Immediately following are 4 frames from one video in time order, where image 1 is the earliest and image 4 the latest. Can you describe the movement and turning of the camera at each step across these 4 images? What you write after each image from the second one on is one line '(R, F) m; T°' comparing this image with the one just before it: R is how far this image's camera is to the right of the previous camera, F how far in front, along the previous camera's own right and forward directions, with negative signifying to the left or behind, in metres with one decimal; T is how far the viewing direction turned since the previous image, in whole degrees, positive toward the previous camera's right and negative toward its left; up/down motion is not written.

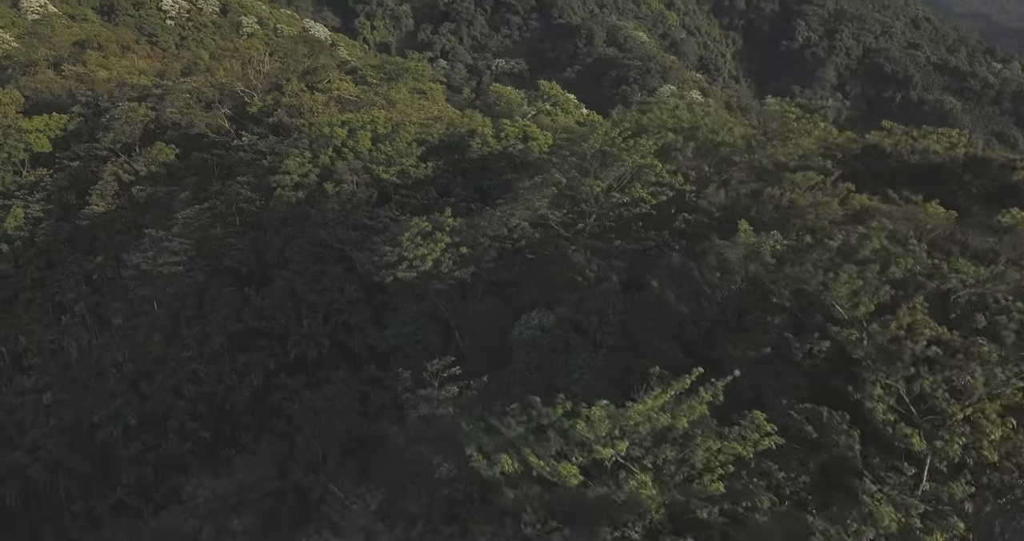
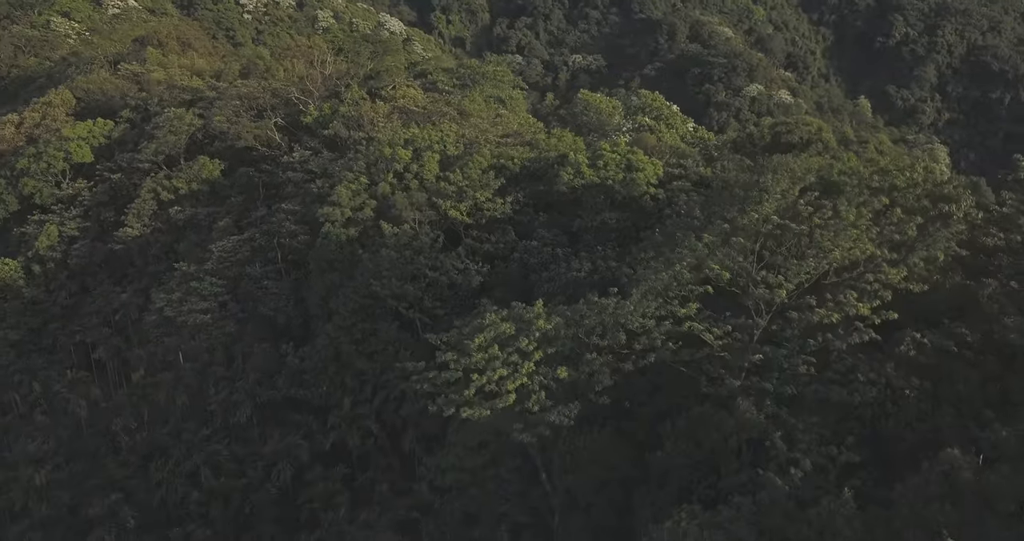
(-0.7, +4.3) m; -5°
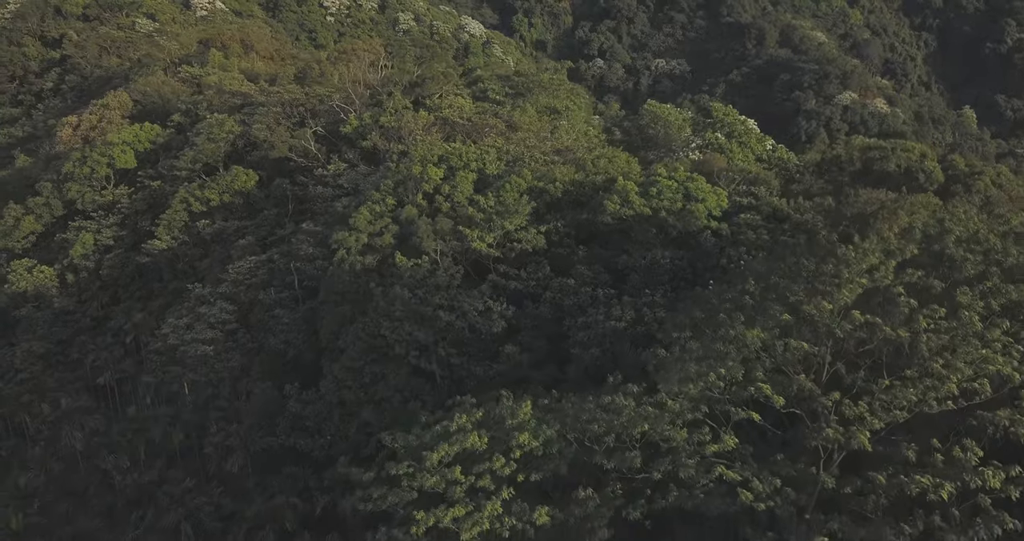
(+0.9, +2.4) m; -6°
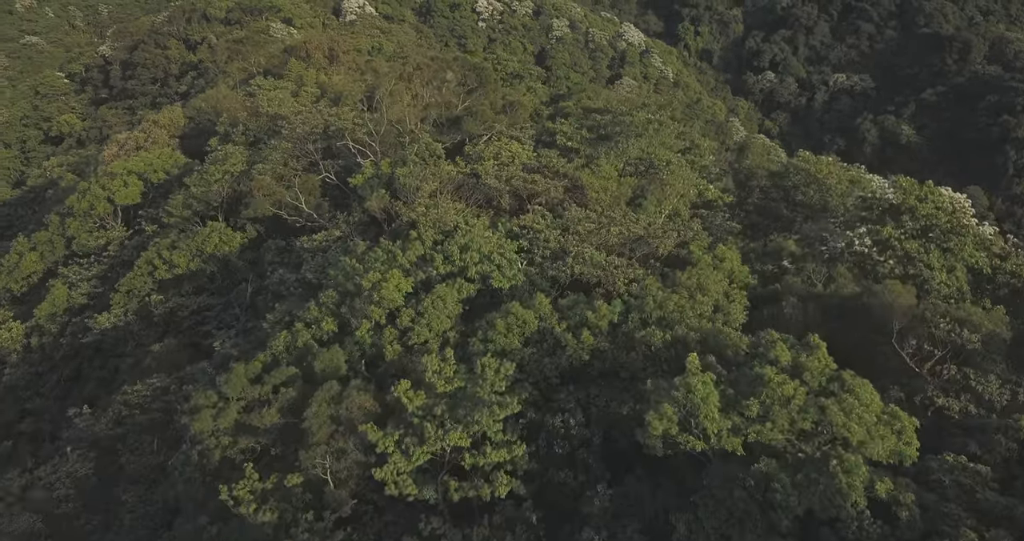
(+1.9, +7.7) m; -11°
